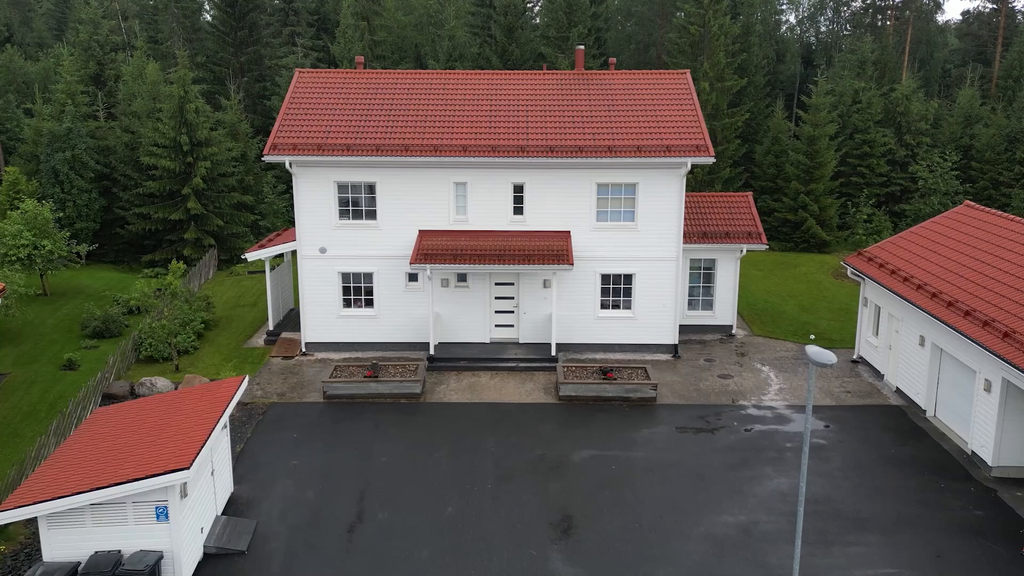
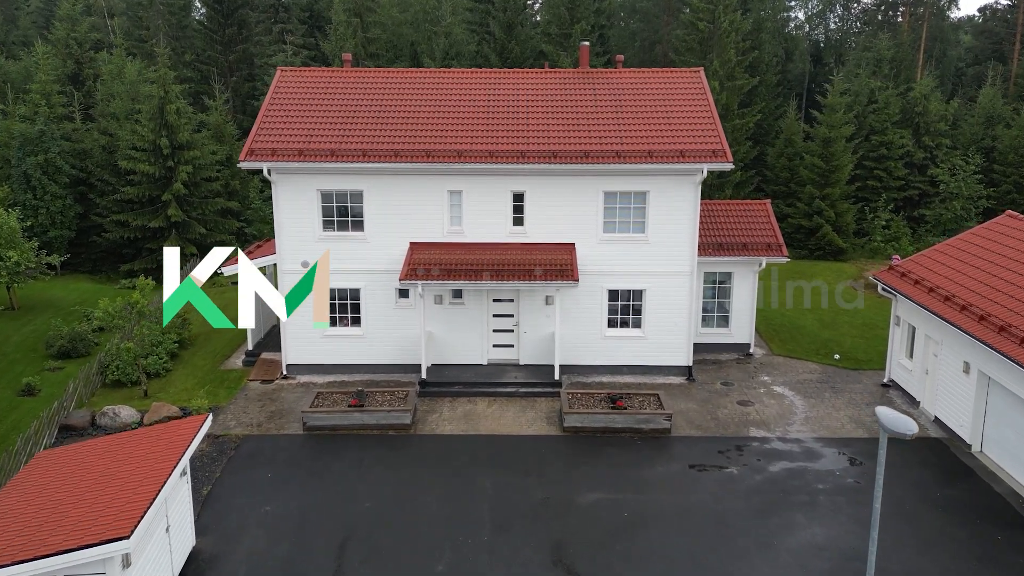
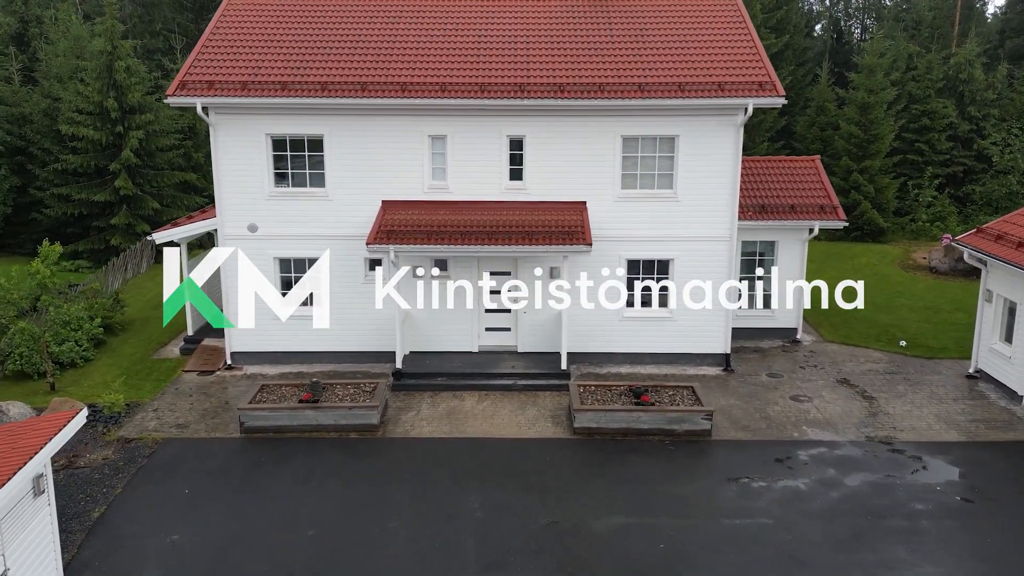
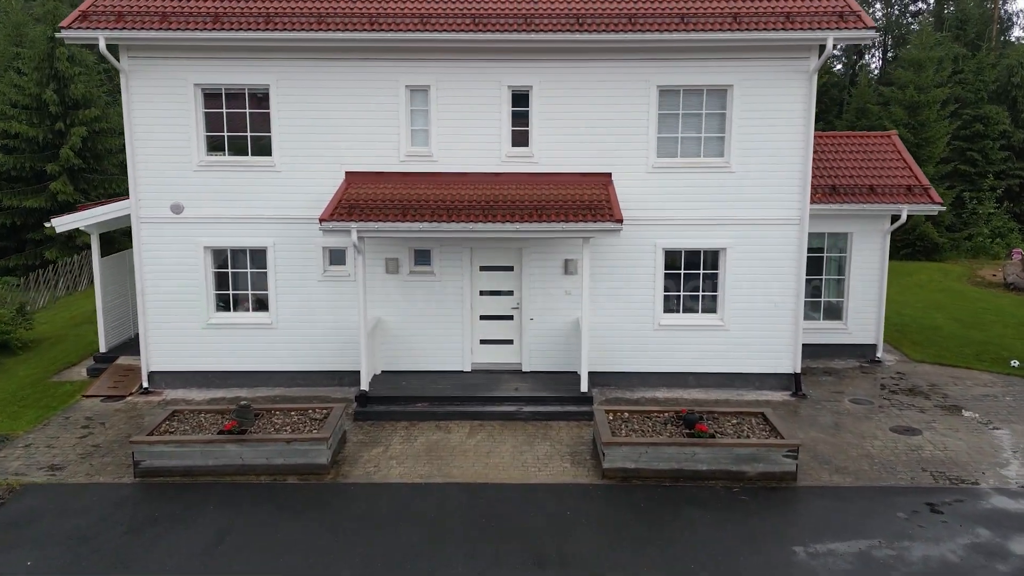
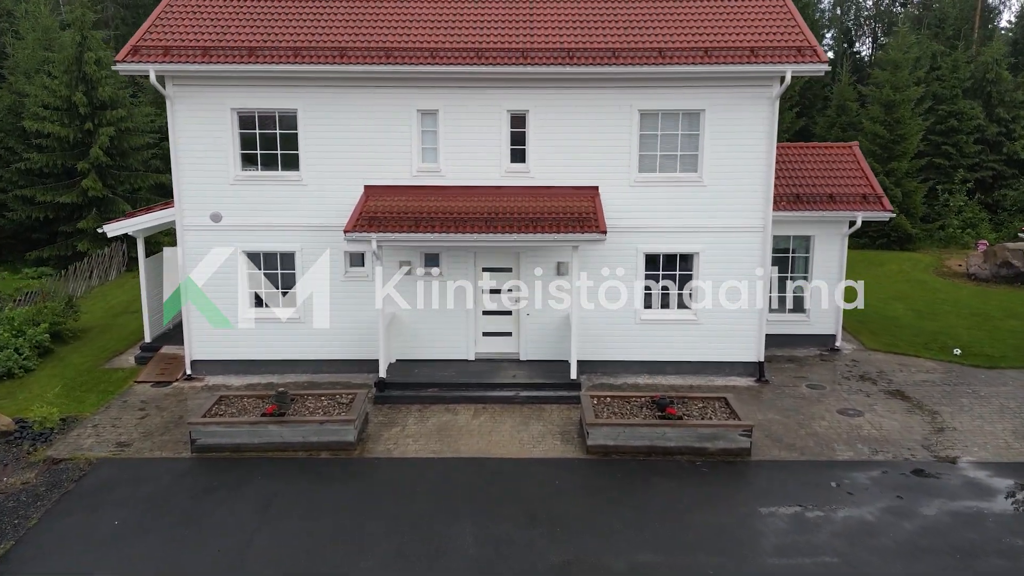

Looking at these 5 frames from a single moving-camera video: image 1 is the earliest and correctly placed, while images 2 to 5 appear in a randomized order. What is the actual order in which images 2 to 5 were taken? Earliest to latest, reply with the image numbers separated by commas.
2, 3, 5, 4
